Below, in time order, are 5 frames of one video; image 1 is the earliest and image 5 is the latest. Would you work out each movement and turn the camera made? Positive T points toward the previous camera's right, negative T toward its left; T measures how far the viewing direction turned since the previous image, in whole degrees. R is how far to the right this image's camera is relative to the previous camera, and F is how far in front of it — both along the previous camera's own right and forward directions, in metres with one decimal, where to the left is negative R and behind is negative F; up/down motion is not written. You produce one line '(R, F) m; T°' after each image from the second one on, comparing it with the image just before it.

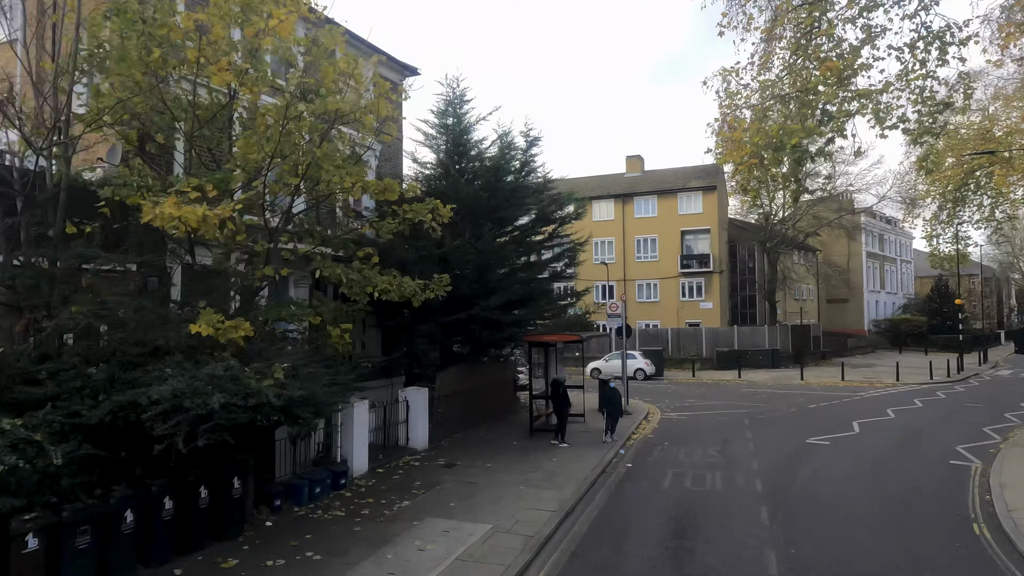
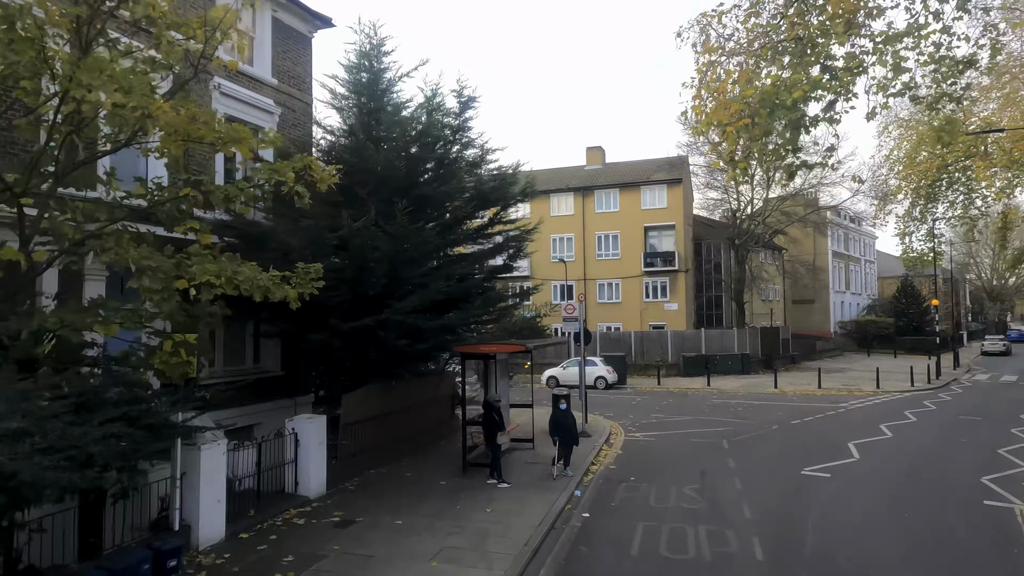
(+0.6, +3.0) m; +3°
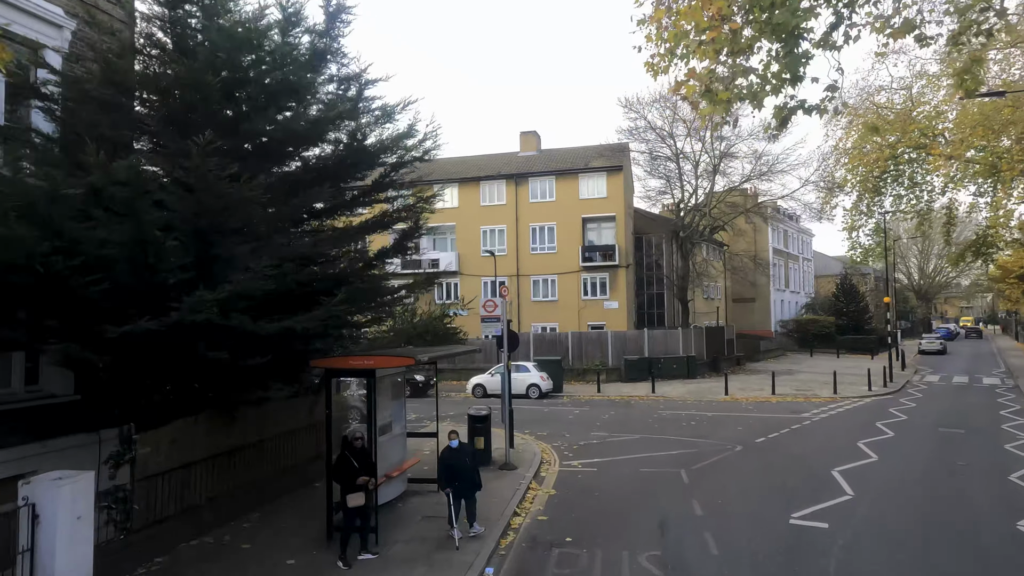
(+0.6, +3.4) m; +5°
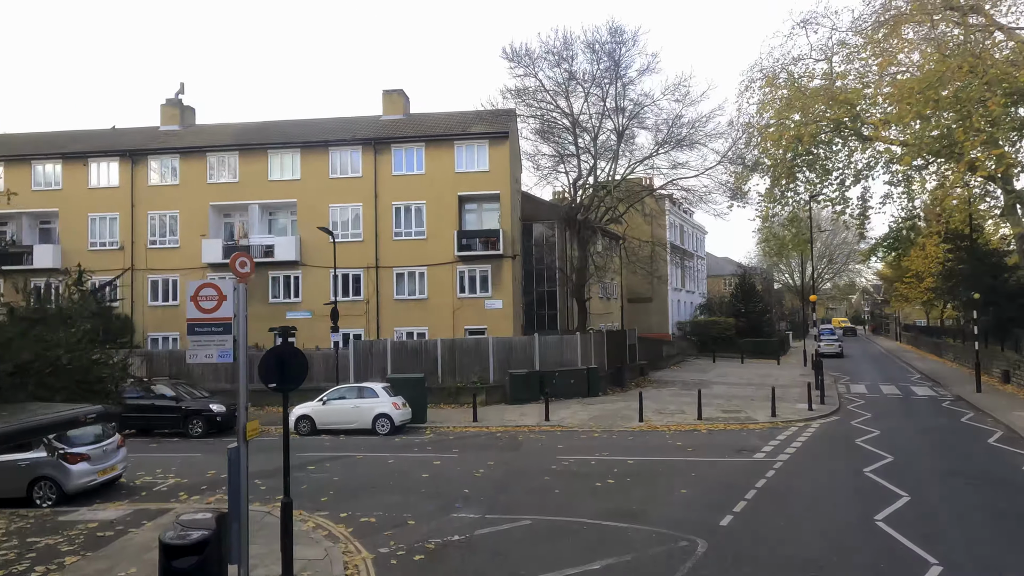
(+1.1, +6.4) m; +10°
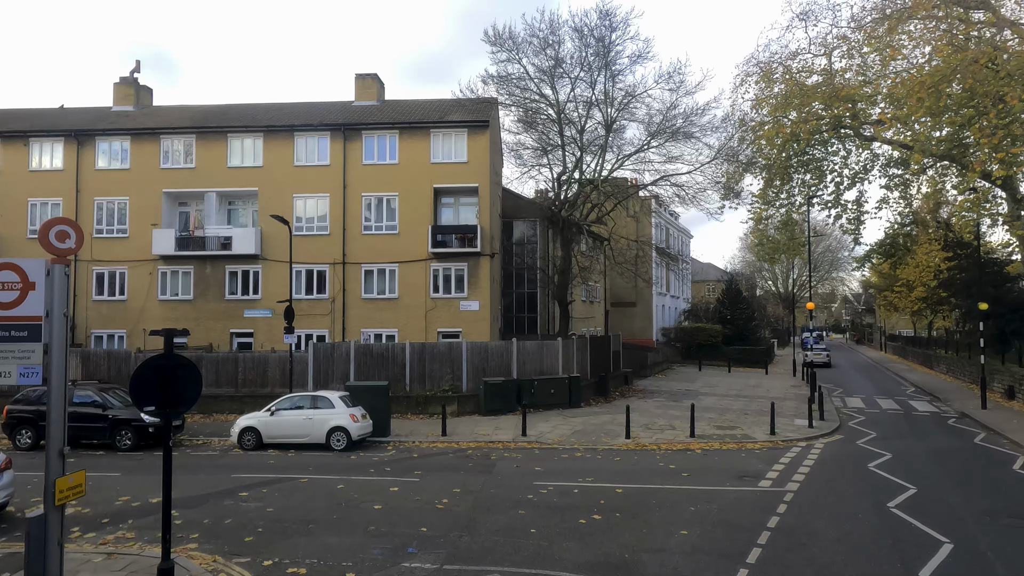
(+0.1, +1.8) m; +2°
